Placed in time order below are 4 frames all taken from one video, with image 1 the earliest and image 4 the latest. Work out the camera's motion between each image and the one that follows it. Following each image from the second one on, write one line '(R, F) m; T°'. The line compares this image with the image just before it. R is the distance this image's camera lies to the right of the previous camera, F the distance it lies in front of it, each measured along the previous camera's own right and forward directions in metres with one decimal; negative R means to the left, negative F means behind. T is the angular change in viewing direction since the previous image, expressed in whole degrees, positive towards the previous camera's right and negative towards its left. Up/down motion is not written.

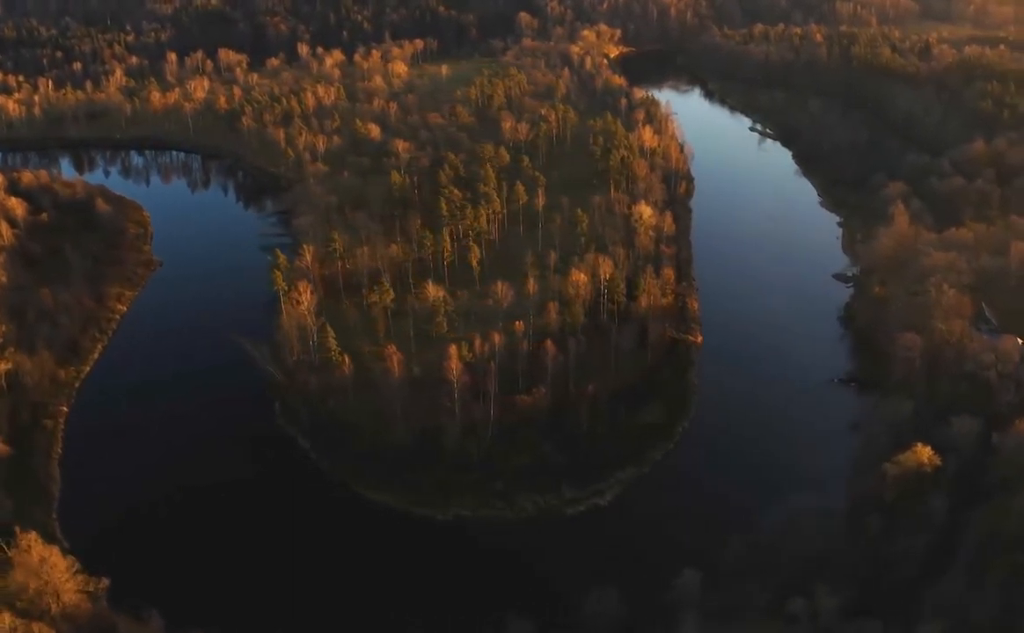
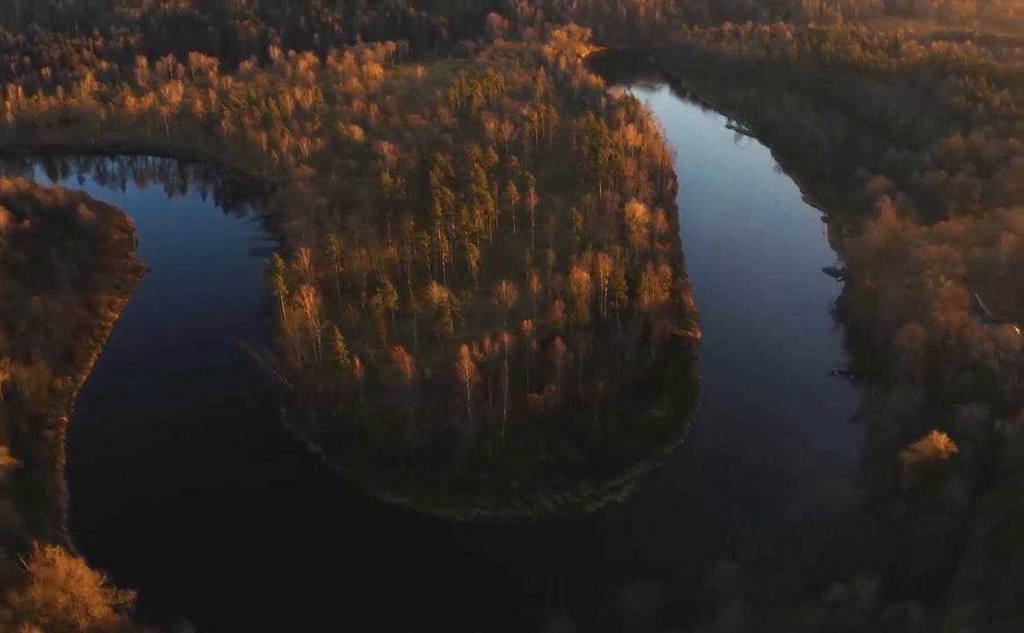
(-0.8, +0.2) m; +2°
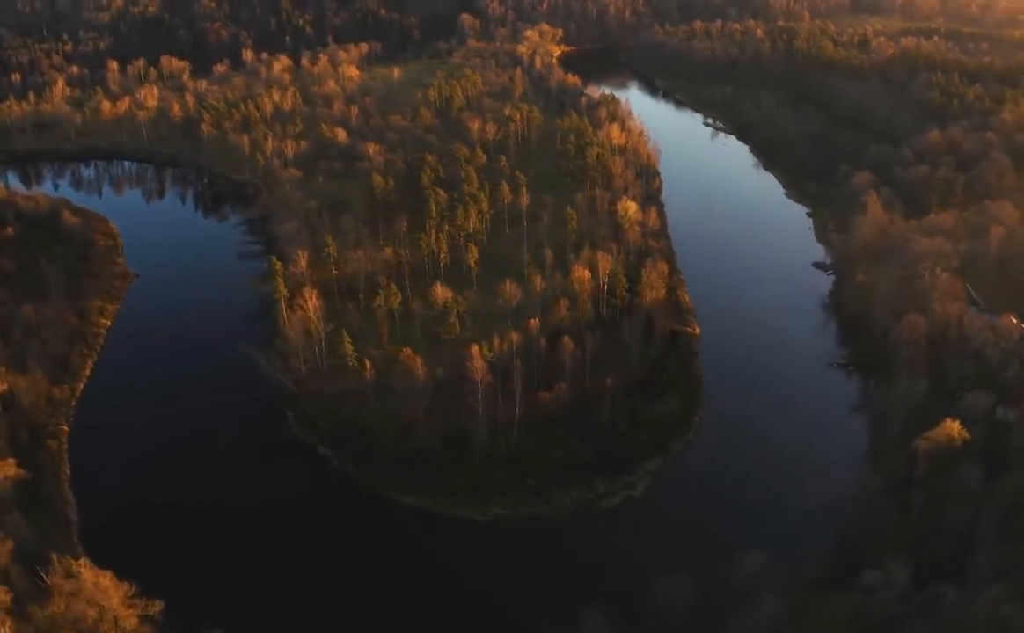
(-0.8, +0.1) m; +1°
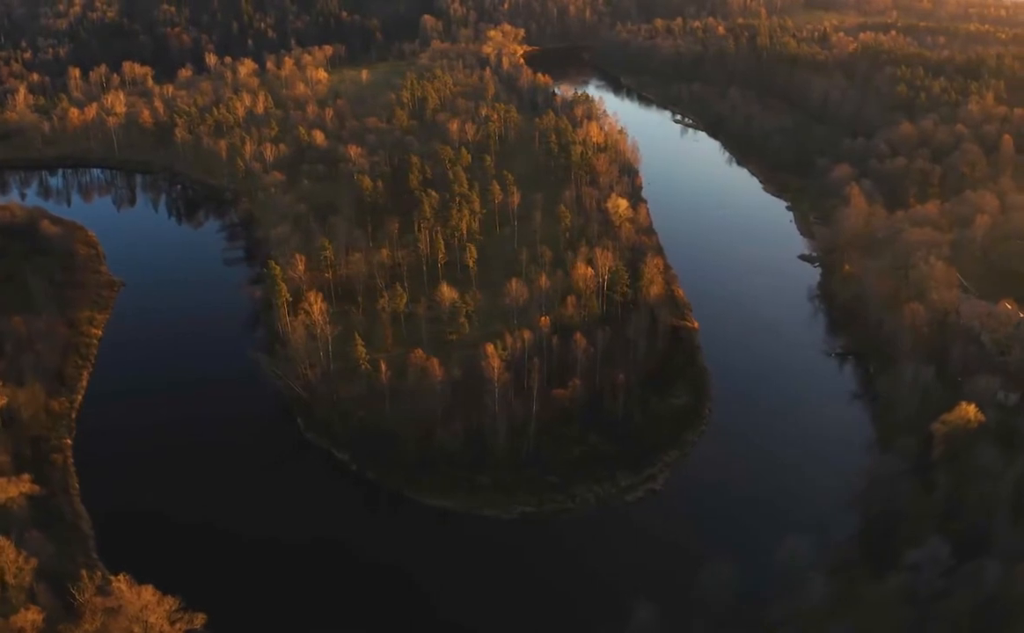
(-1.0, +0.2) m; +2°
